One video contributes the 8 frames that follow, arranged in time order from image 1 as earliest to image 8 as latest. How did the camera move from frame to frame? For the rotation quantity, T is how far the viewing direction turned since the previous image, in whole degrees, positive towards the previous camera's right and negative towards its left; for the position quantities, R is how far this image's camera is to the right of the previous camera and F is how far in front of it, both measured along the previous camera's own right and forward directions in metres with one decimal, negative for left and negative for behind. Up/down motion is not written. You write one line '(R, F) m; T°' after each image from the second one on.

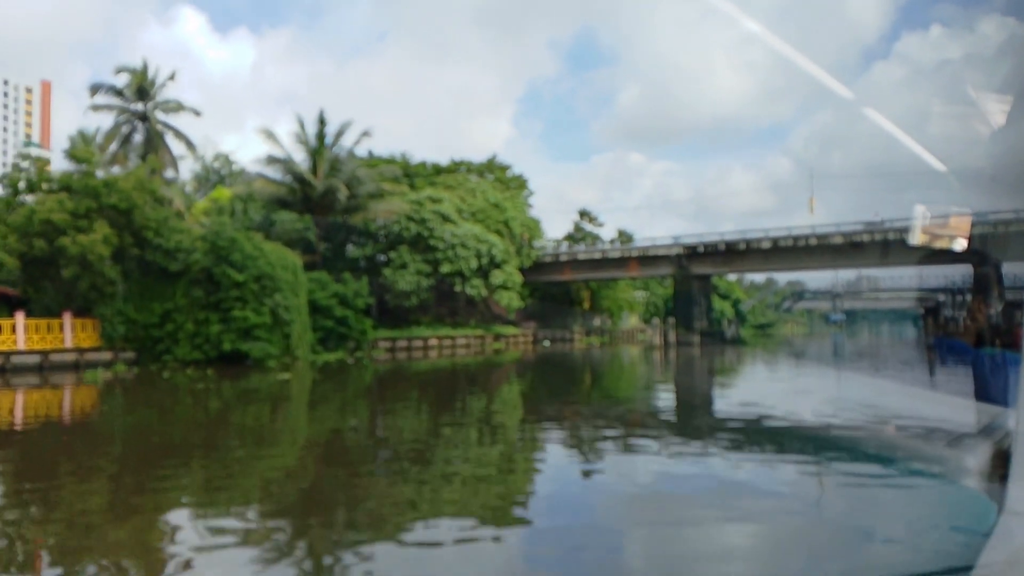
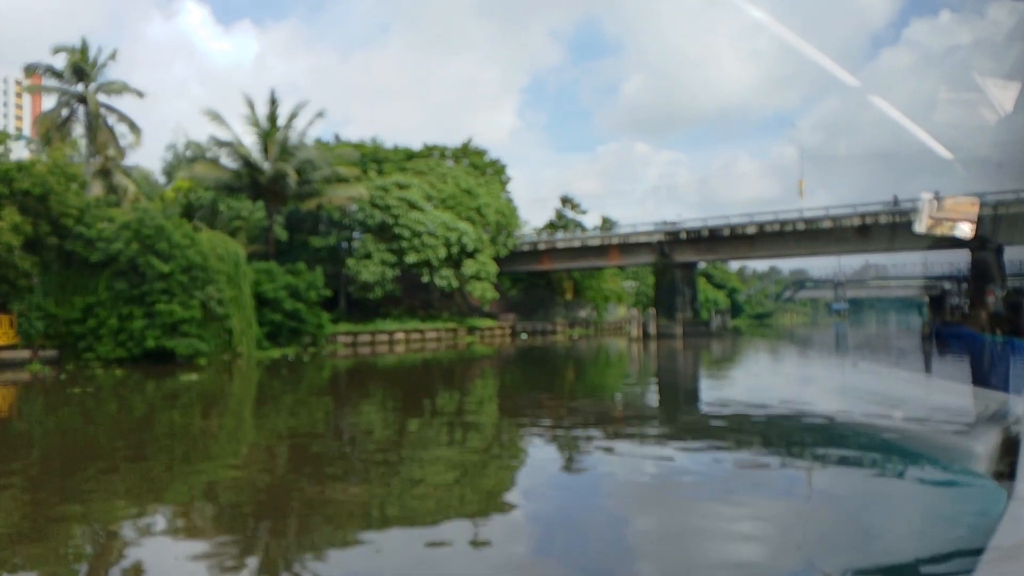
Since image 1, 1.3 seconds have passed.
(+0.3, +0.5) m; 0°
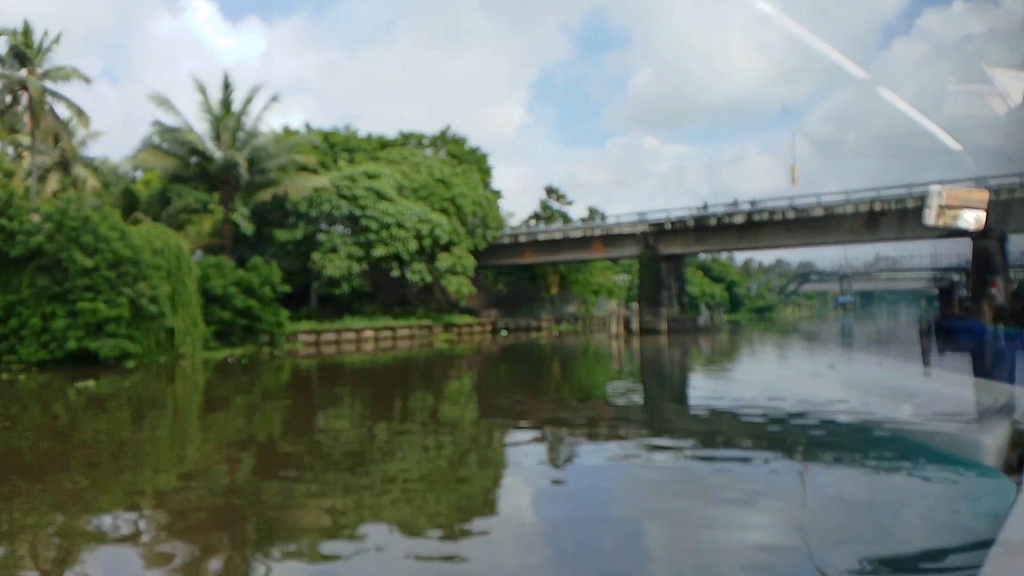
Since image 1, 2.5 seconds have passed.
(+0.3, +0.5) m; -1°
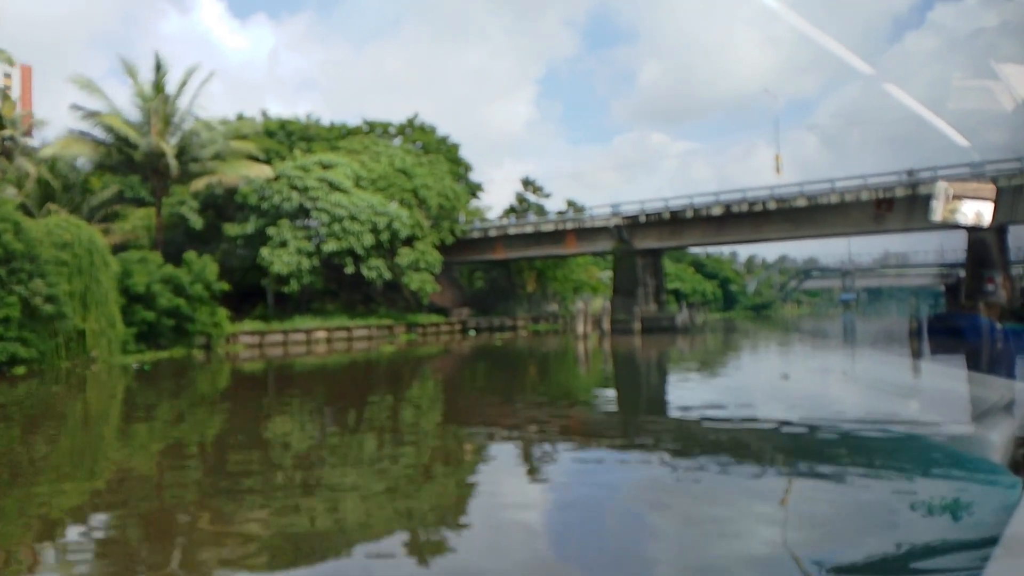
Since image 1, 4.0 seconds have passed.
(+0.4, +0.6) m; 0°
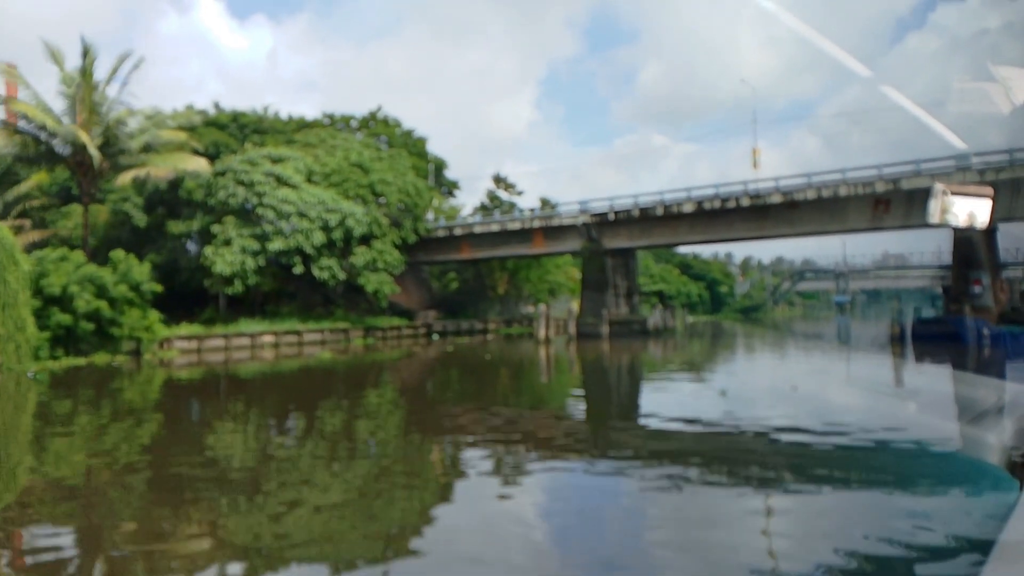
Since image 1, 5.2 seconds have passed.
(+0.3, +0.5) m; 0°
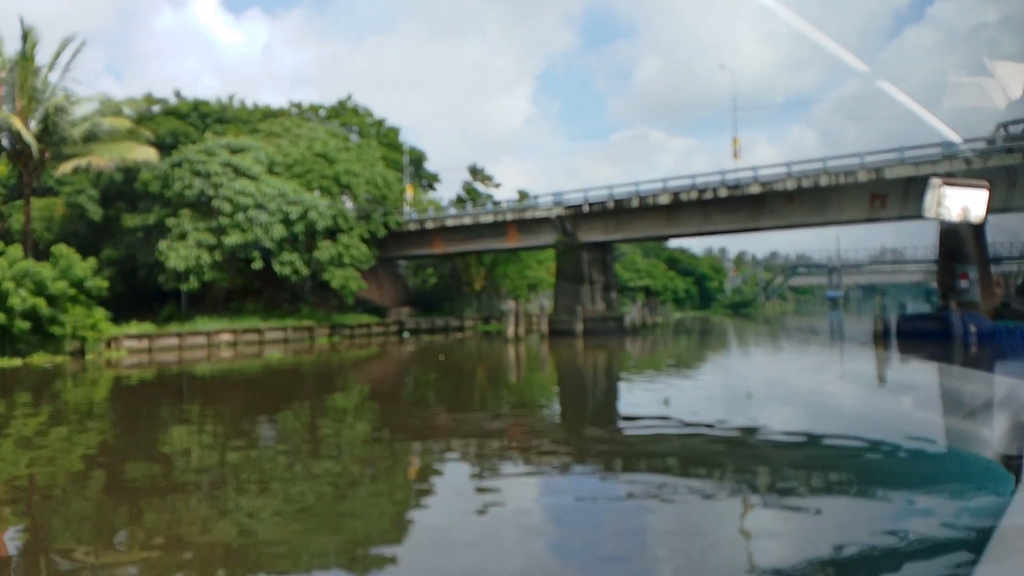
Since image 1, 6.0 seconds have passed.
(+0.2, +0.3) m; 0°
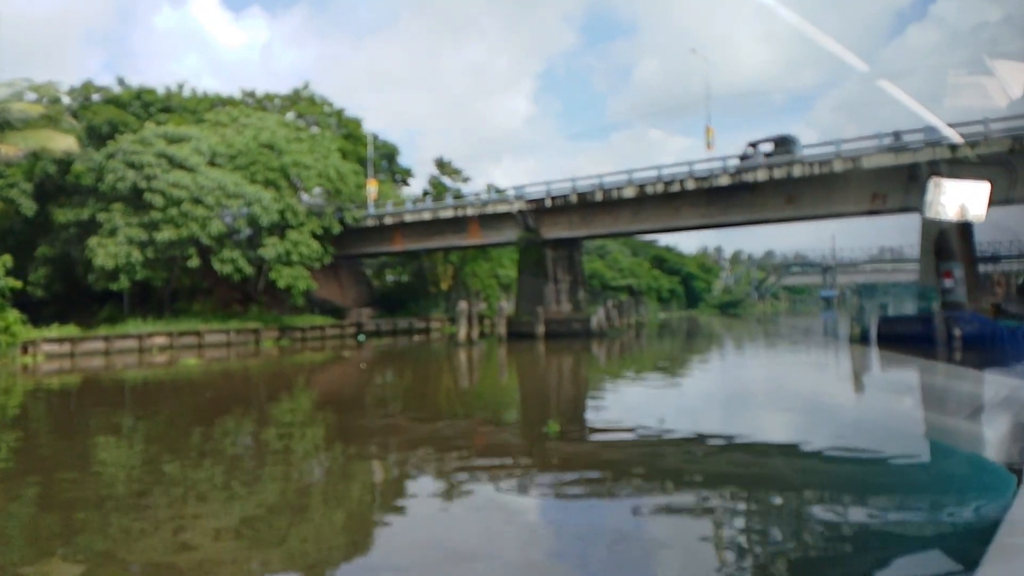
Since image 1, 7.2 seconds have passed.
(+0.3, +0.5) m; 0°
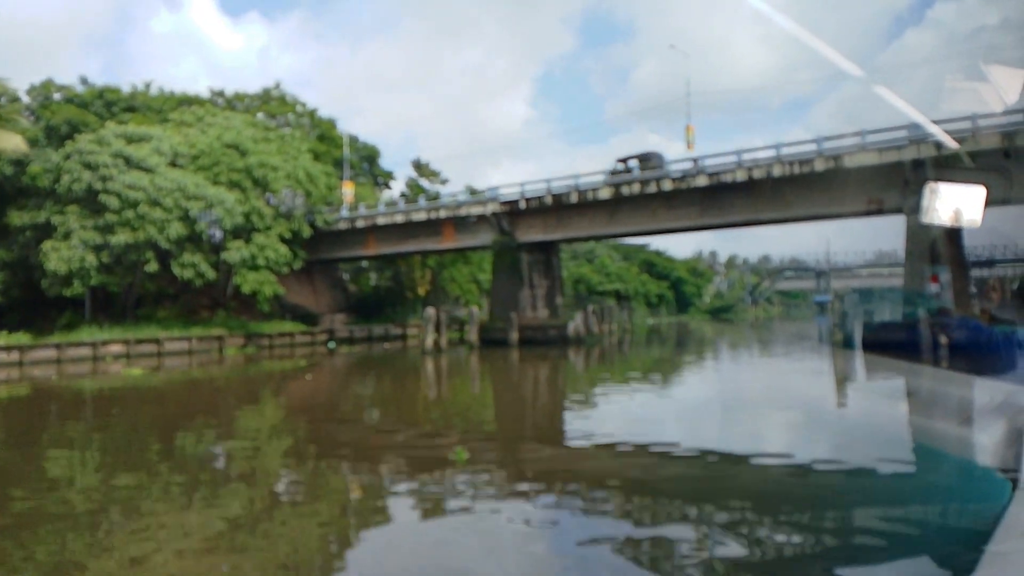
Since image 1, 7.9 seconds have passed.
(+0.2, +0.3) m; 0°
